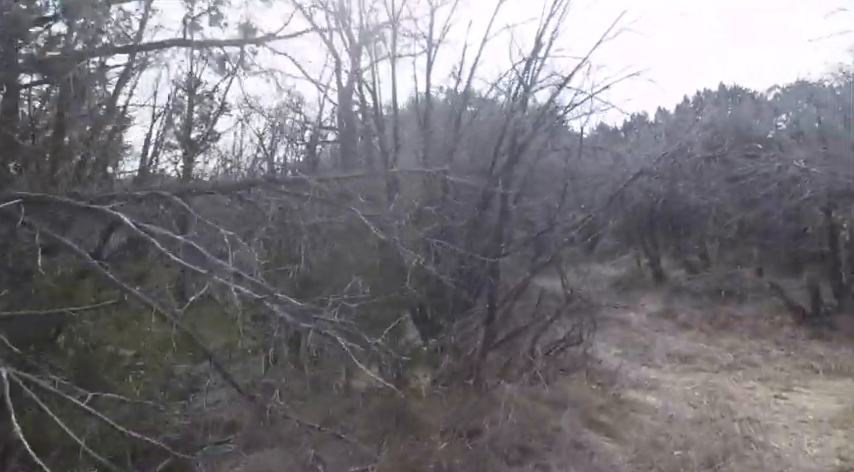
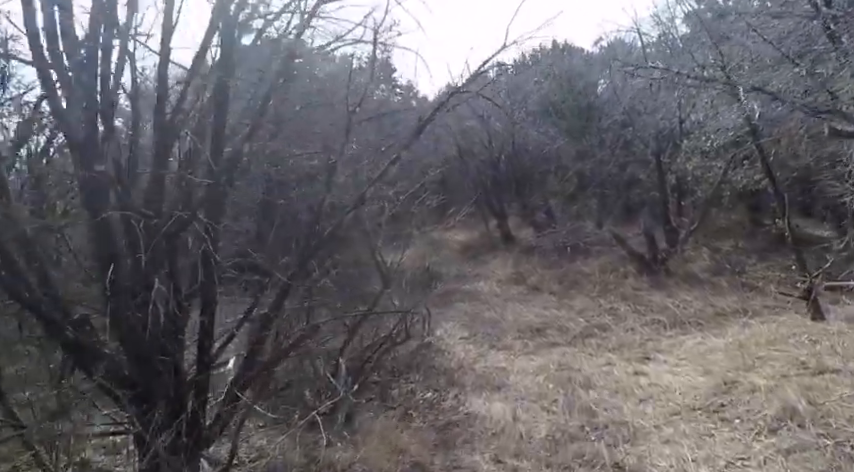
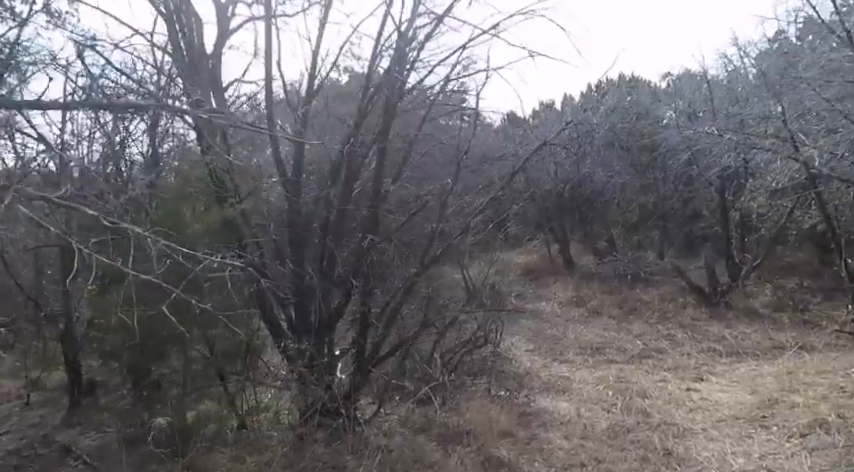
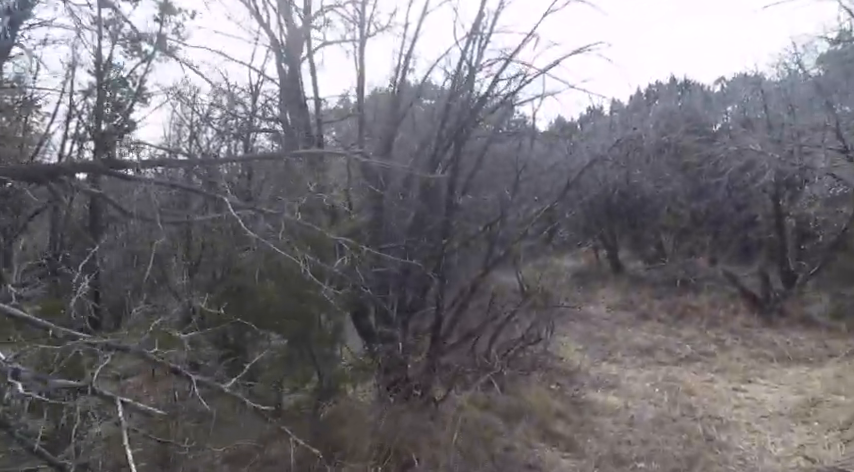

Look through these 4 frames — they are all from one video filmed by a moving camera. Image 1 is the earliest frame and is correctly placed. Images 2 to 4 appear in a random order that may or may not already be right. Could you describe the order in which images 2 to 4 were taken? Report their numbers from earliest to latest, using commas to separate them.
4, 3, 2
